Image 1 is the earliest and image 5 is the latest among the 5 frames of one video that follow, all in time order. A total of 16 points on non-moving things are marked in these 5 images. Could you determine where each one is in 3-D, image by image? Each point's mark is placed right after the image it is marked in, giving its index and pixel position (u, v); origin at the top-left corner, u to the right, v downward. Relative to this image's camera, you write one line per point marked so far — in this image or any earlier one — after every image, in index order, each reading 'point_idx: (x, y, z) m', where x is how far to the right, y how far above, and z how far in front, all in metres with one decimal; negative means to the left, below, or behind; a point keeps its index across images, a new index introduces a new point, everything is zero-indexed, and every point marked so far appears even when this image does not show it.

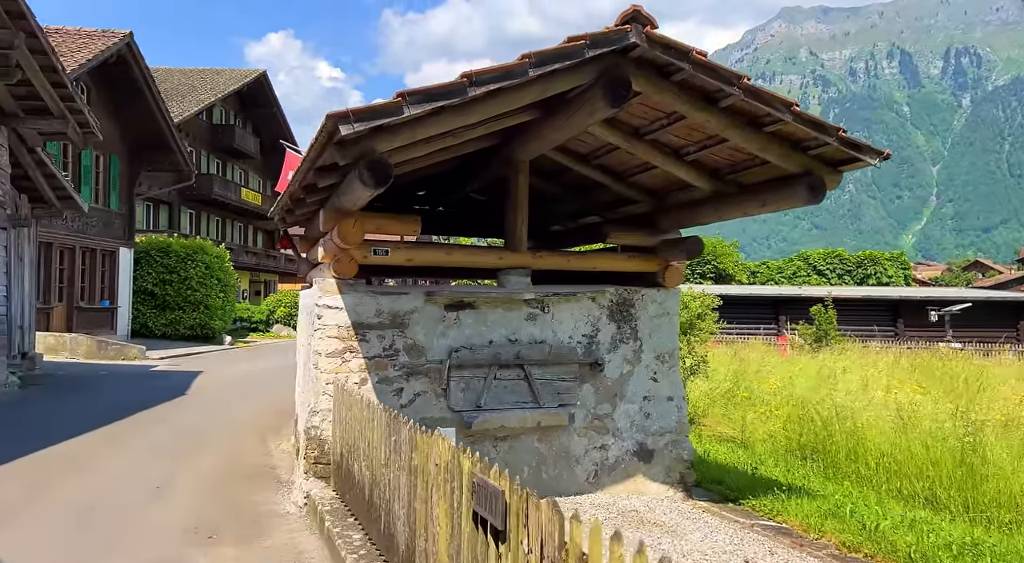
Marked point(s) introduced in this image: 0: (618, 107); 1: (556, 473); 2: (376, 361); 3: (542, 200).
0: (+0.7, +1.1, +4.8) m
1: (+0.4, -1.6, +6.4) m
2: (-1.1, -0.6, +6.0) m
3: (+0.4, +0.9, +8.5) m
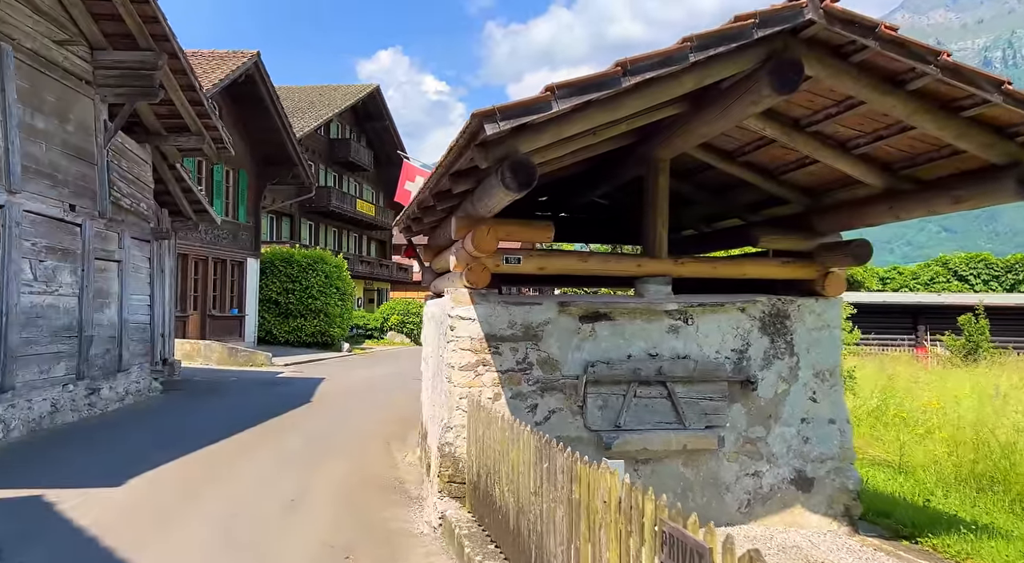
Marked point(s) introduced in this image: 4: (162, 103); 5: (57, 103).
0: (+1.6, +1.1, +4.2) m
1: (+1.5, -1.7, +5.8) m
2: (0.0, -0.7, +5.7) m
3: (+1.8, +0.8, +7.9) m
4: (-6.0, +3.1, +12.8) m
5: (-6.3, +2.5, +10.4) m
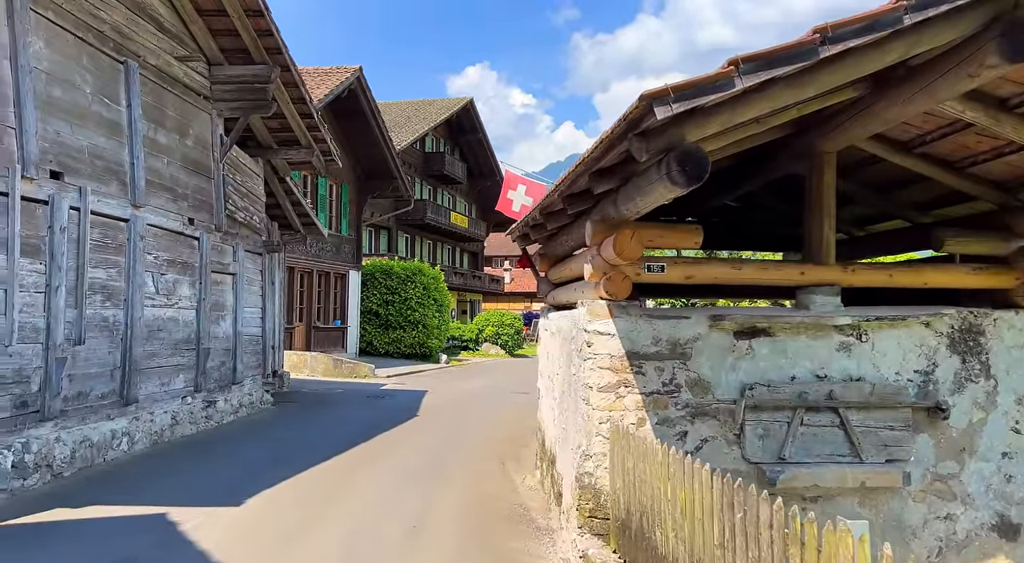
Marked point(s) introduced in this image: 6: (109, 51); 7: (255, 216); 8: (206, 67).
0: (+2.4, +1.0, +3.5) m
1: (+2.5, -1.8, +5.0) m
2: (+1.0, -0.8, +5.1) m
3: (+3.0, +0.7, +7.1) m
4: (-4.1, +2.9, +12.9) m
5: (-4.7, +2.3, +10.5) m
6: (-4.8, +2.8, +8.9) m
7: (-4.6, +1.2, +13.3) m
8: (-4.7, +3.3, +11.4) m
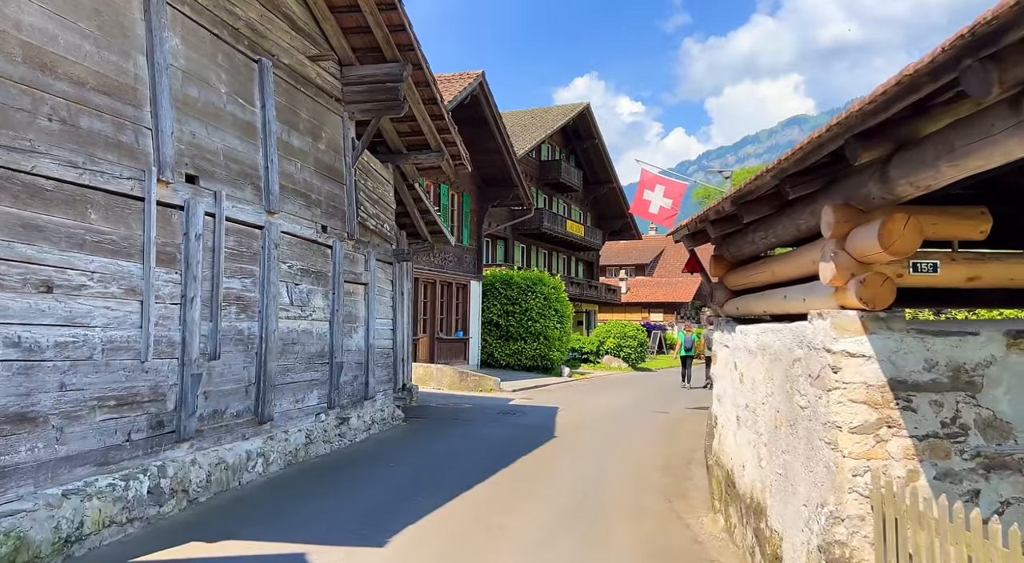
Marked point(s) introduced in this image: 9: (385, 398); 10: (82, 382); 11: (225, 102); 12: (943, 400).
0: (+3.3, +1.0, +2.0) m
1: (+3.6, -1.8, +3.5) m
2: (+2.1, -0.8, +3.8) m
3: (+4.4, +0.7, +5.5) m
4: (-1.8, +2.7, +12.3) m
5: (-2.7, +2.2, +10.0) m
6: (-3.0, +2.6, +8.5) m
7: (-2.2, +1.0, +12.8) m
8: (-2.6, +3.1, +11.0) m
9: (-2.1, -1.9, +12.5) m
10: (-3.5, -0.8, +6.0) m
11: (-3.1, +2.0, +8.1) m
12: (+2.2, -0.6, +3.8) m
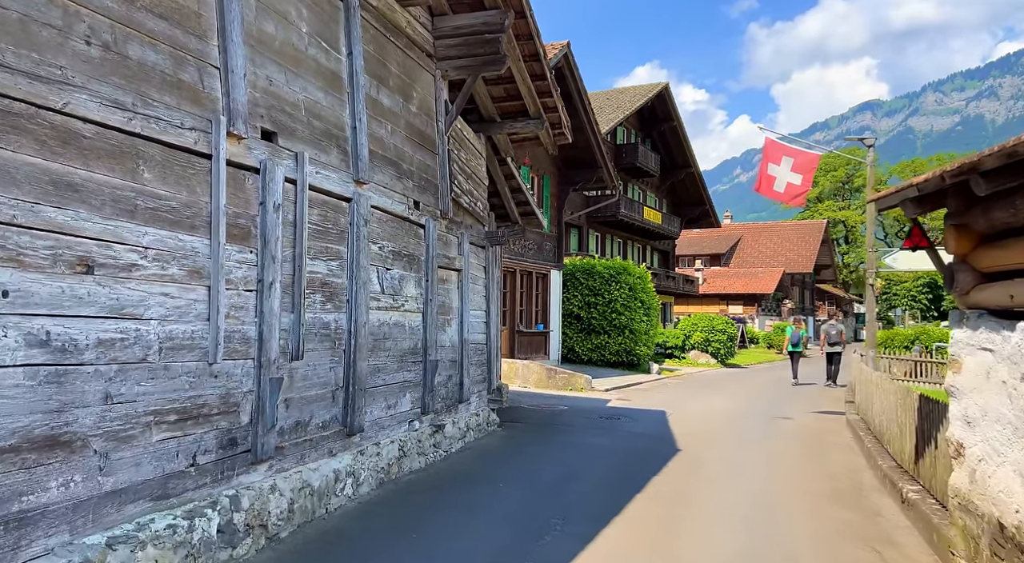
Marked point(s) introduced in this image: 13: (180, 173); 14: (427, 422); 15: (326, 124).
0: (+4.1, +1.1, +0.1) m
1: (+4.6, -1.7, +1.5) m
2: (+3.1, -0.7, +1.9) m
3: (+5.5, +0.8, +3.5) m
4: (-0.2, +2.9, +10.7) m
5: (-1.3, +2.3, +8.5) m
6: (-1.7, +2.8, +7.0) m
7: (-0.5, +1.2, +11.2) m
8: (-1.0, +3.3, +9.4) m
9: (-0.5, -1.7, +10.9) m
10: (-2.3, -0.7, +4.6) m
11: (-1.8, +2.1, +6.6) m
12: (+3.1, -0.5, +1.9) m
13: (-2.2, +0.7, +5.0) m
14: (-1.0, -1.7, +8.9) m
15: (-1.7, +1.5, +6.9) m
